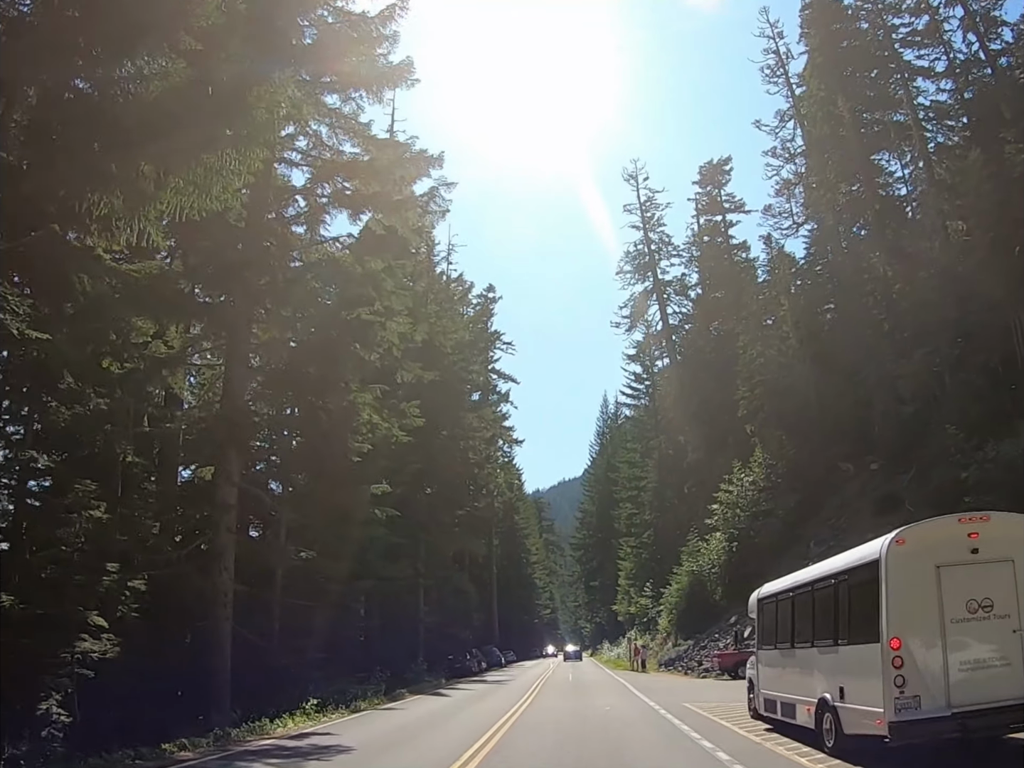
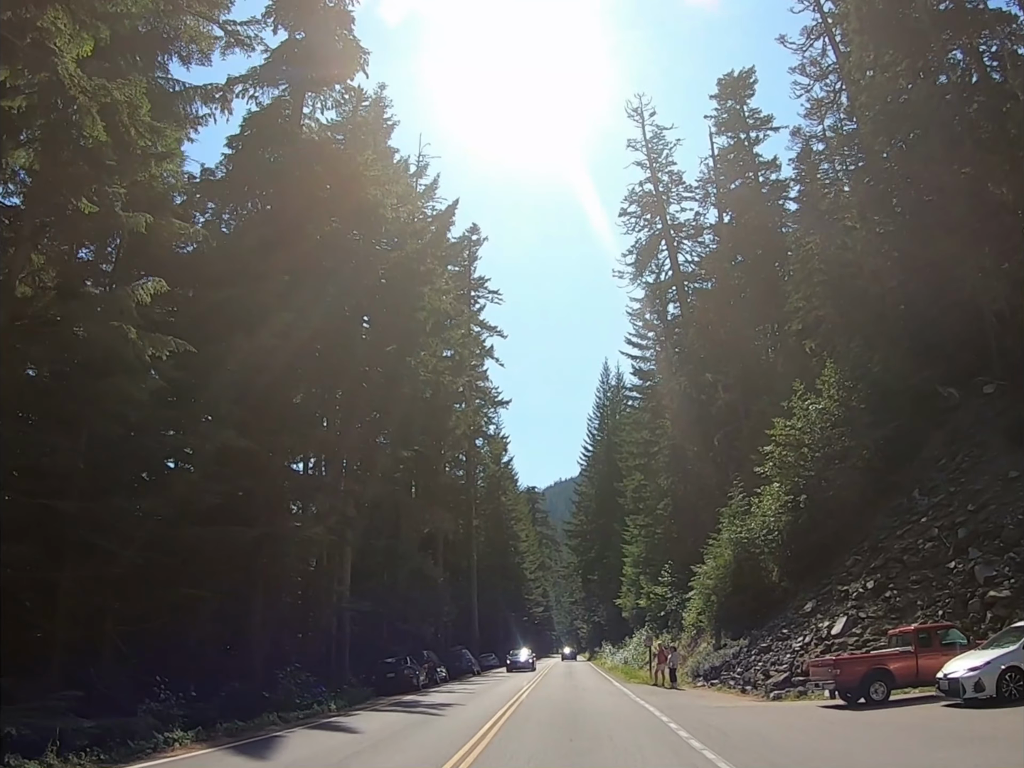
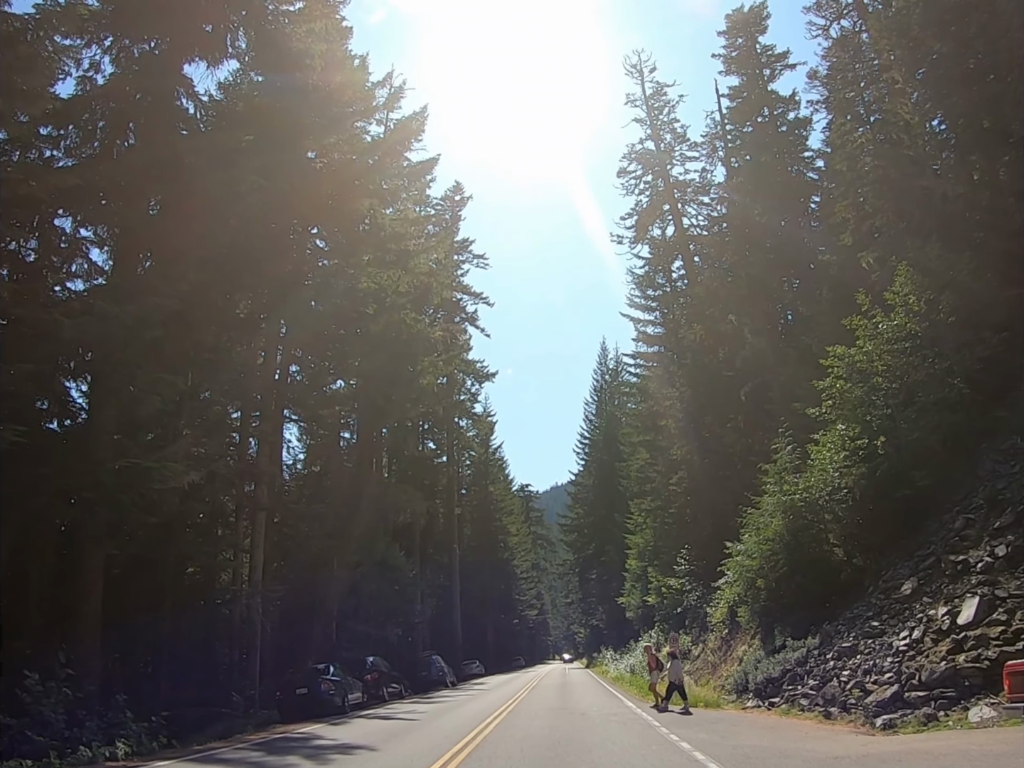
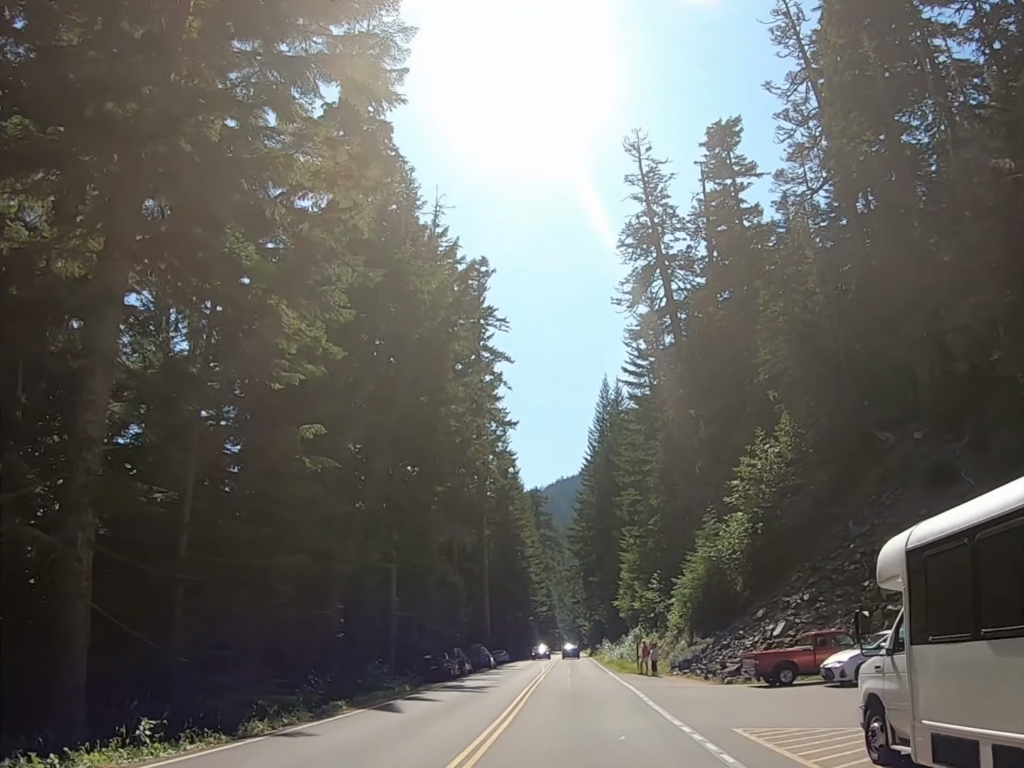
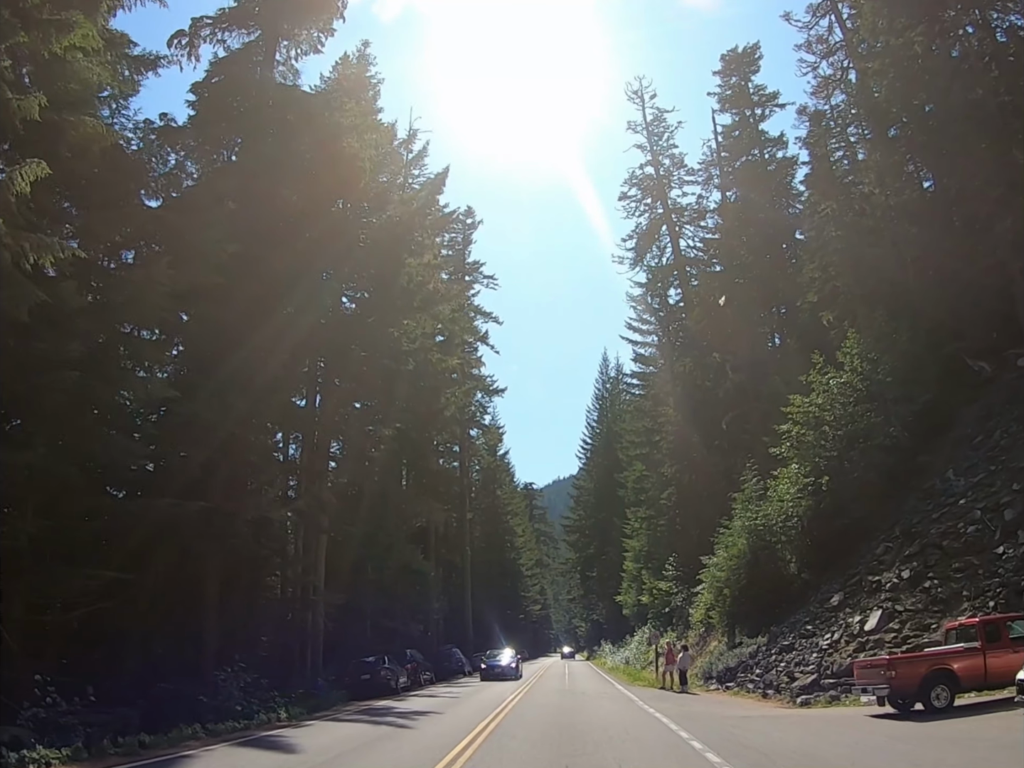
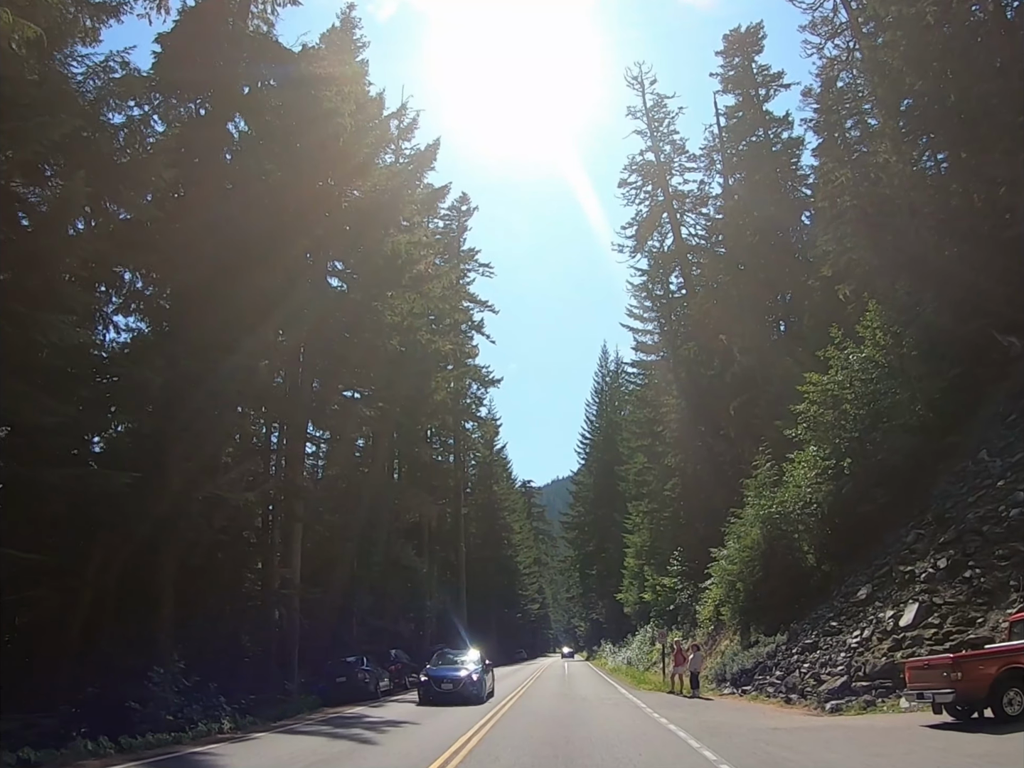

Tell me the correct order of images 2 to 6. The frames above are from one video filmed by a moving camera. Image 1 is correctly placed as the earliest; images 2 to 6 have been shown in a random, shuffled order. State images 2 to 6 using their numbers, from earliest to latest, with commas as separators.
4, 2, 5, 6, 3
